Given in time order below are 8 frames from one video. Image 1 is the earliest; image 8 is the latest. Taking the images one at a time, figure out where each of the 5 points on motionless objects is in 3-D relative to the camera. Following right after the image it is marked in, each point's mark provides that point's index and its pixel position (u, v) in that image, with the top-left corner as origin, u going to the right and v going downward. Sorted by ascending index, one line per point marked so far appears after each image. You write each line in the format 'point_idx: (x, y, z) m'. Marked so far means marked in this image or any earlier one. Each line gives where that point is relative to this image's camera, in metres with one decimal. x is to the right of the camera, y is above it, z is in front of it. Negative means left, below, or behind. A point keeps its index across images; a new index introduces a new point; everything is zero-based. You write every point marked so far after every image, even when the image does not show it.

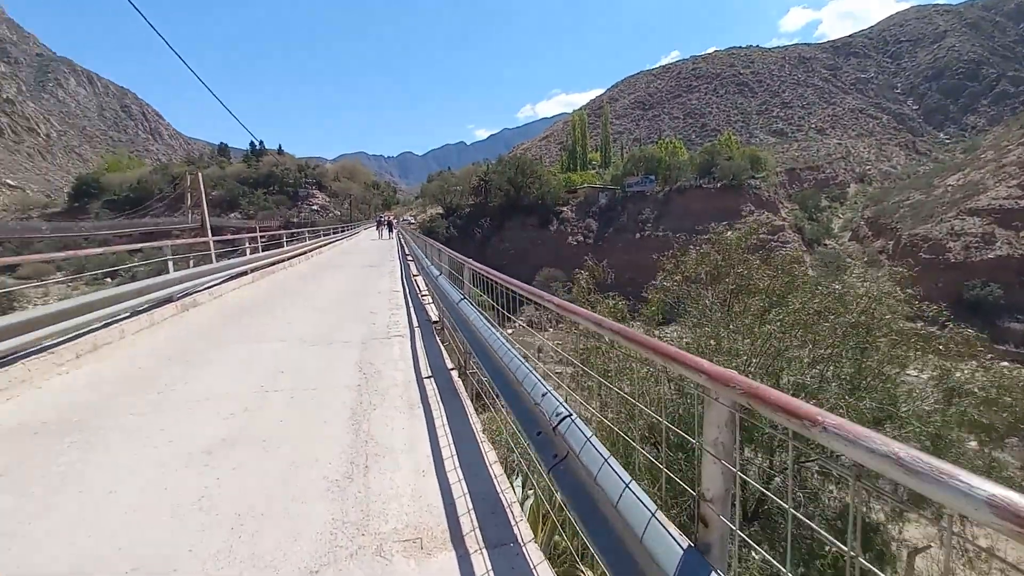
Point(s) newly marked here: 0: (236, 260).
0: (-5.1, +0.5, +9.0) m
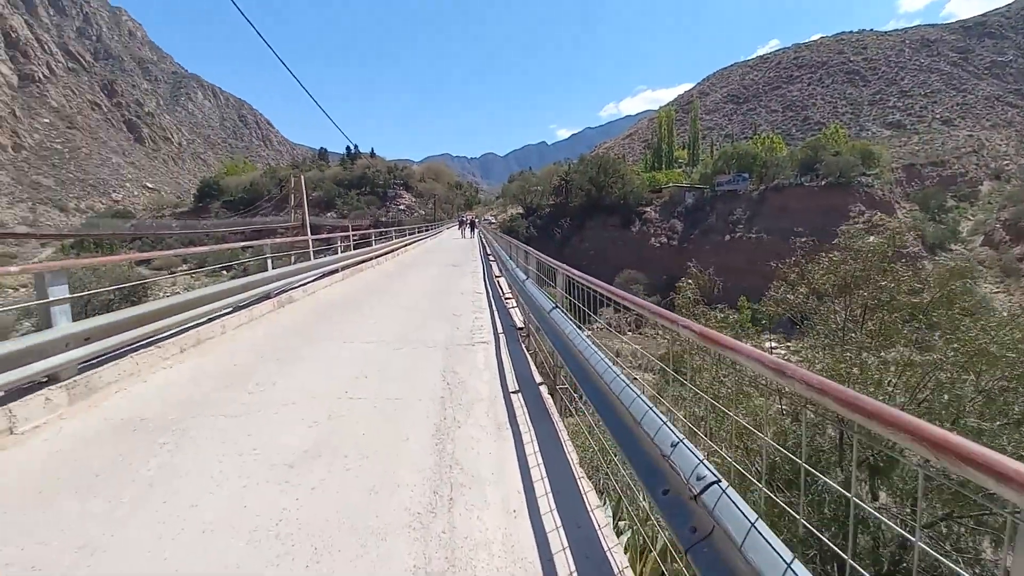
0: (-3.5, +0.6, +9.3) m
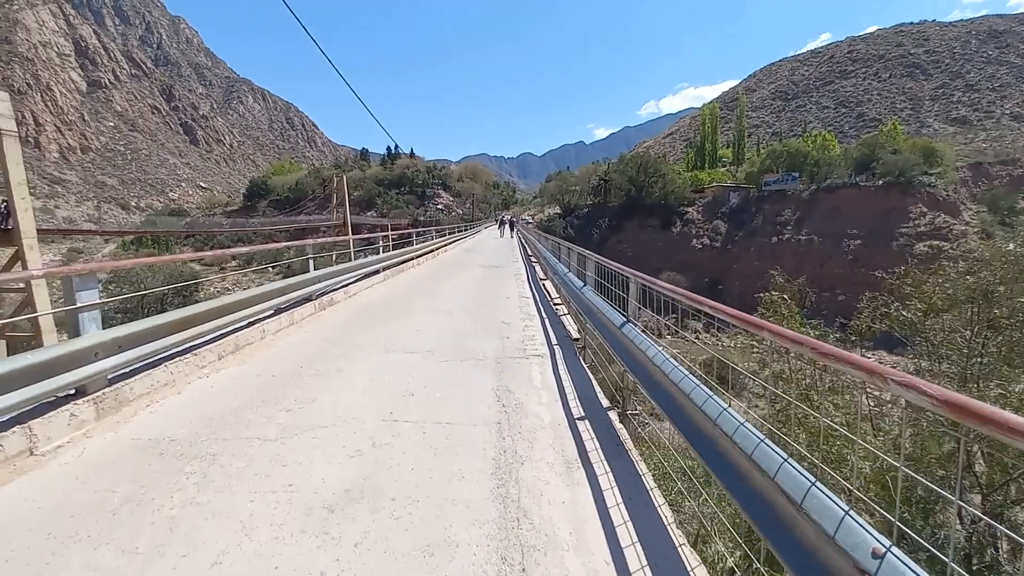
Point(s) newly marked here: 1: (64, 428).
0: (-2.6, +0.5, +9.1) m
1: (-2.4, -0.8, +2.6) m
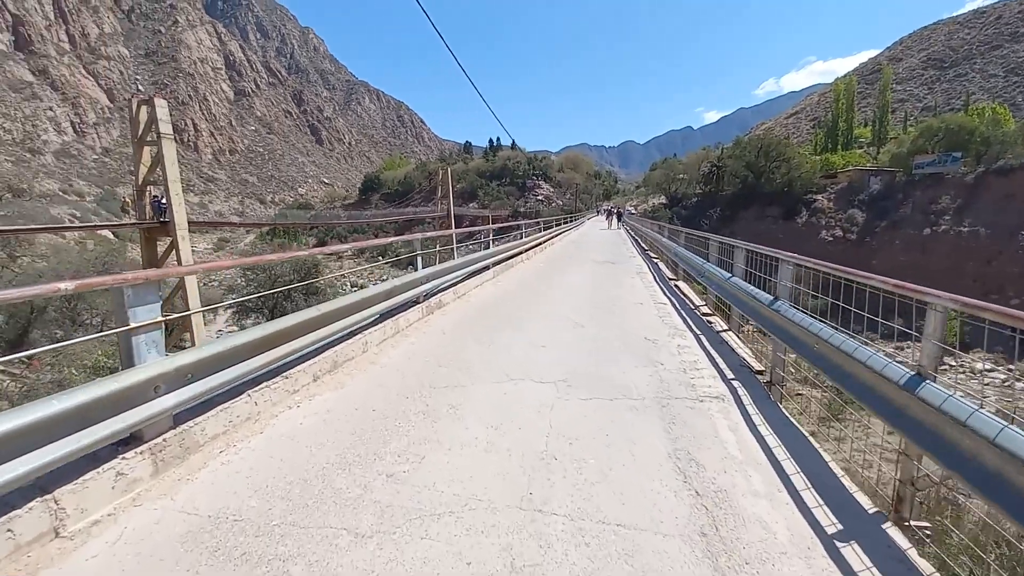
0: (-0.5, +0.6, +8.3) m
1: (-1.6, -0.8, +2.0) m
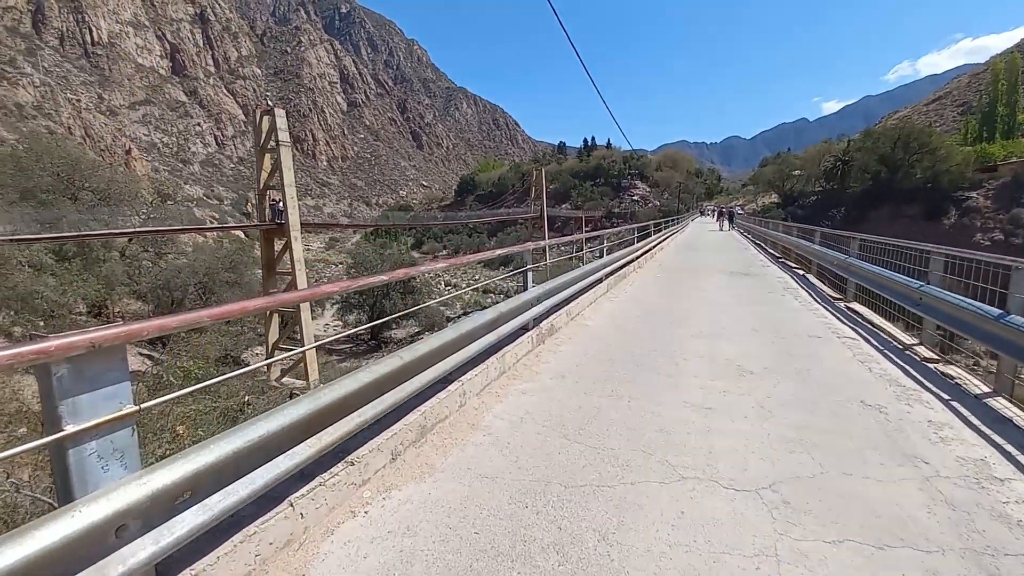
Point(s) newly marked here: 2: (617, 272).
0: (+1.2, +0.4, +7.1) m
1: (-1.1, -1.0, +1.0) m
2: (+1.9, +0.3, +9.0) m
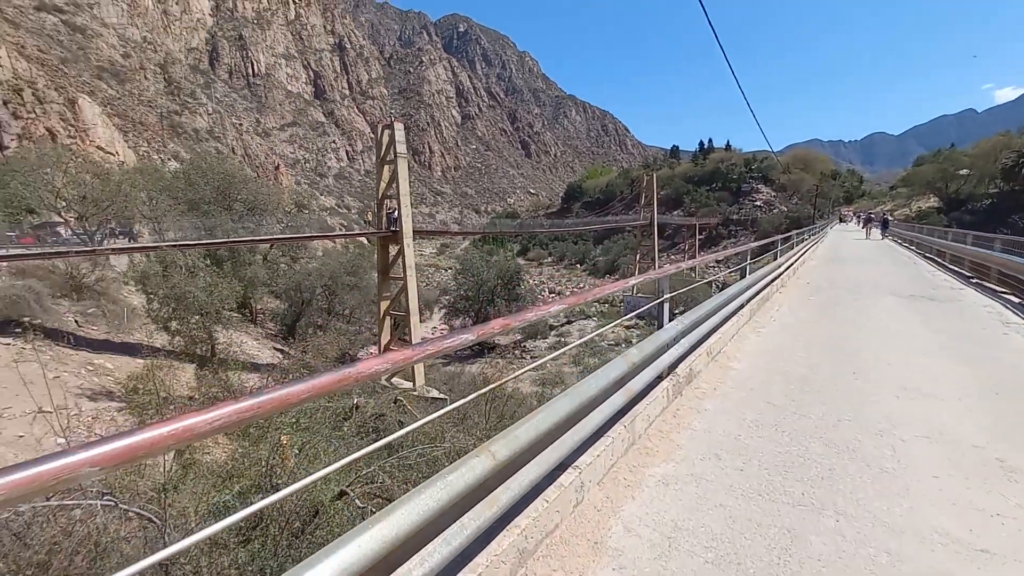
0: (+2.7, 0.0, +5.8) m
1: (-0.9, -1.1, +0.3) m
2: (+3.8, -0.1, +7.5) m
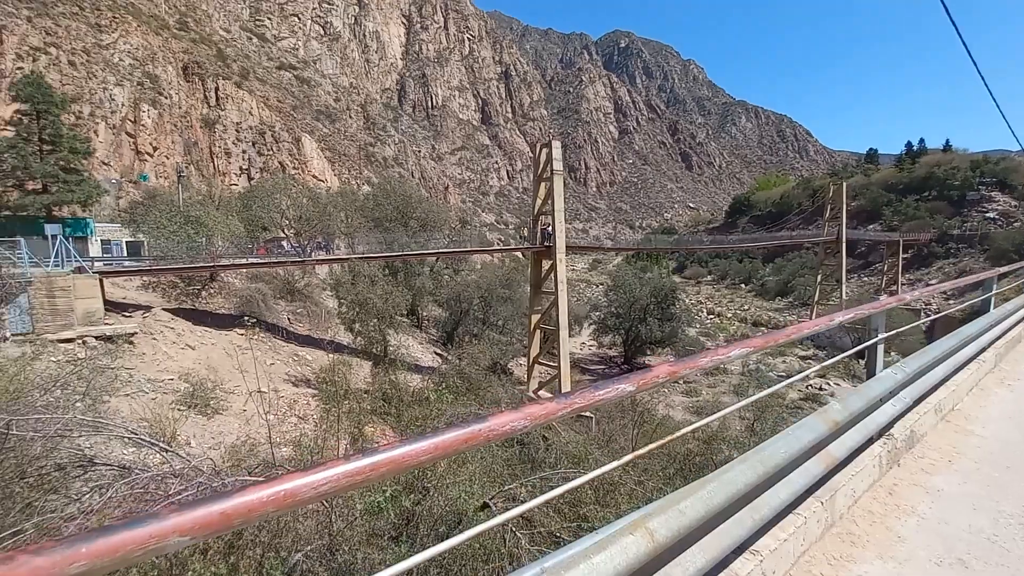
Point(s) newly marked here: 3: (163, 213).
0: (+4.2, -0.3, +4.5) m
1: (-0.8, -1.2, +0.3) m
2: (+5.8, -0.5, +5.8) m
3: (-13.0, +2.8, +18.1) m
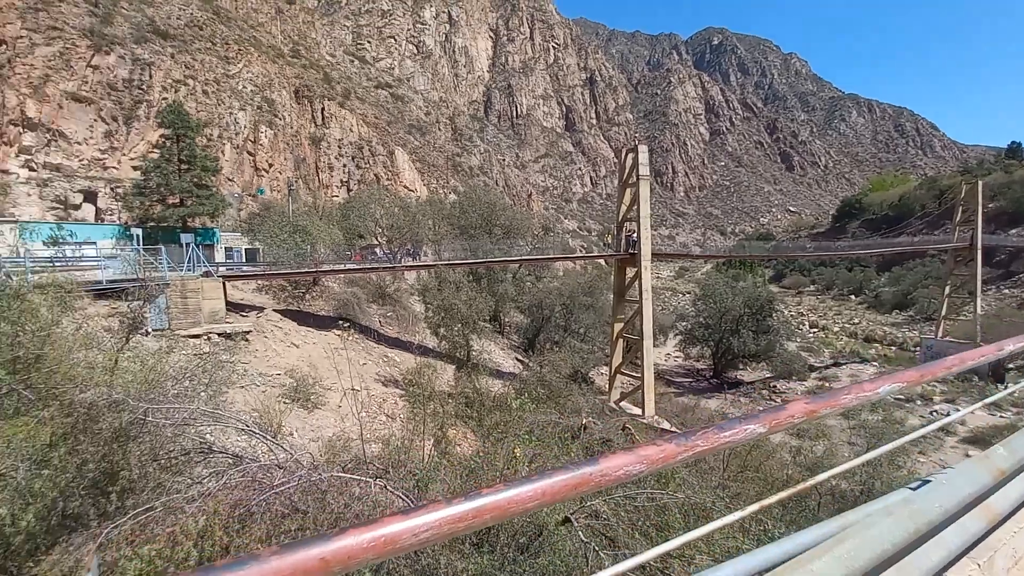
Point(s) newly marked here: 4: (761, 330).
0: (+5.0, -0.4, +3.6) m
1: (-0.8, -1.2, +0.4) m
2: (+6.7, -0.7, +4.6) m
3: (-9.7, +2.7, +19.9) m
4: (+10.2, -1.7, +19.9) m
